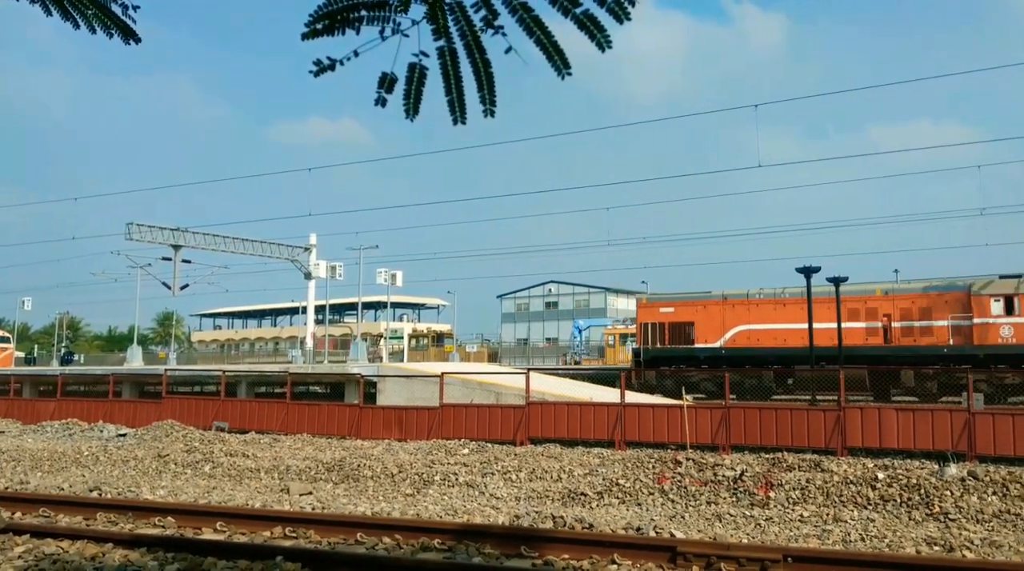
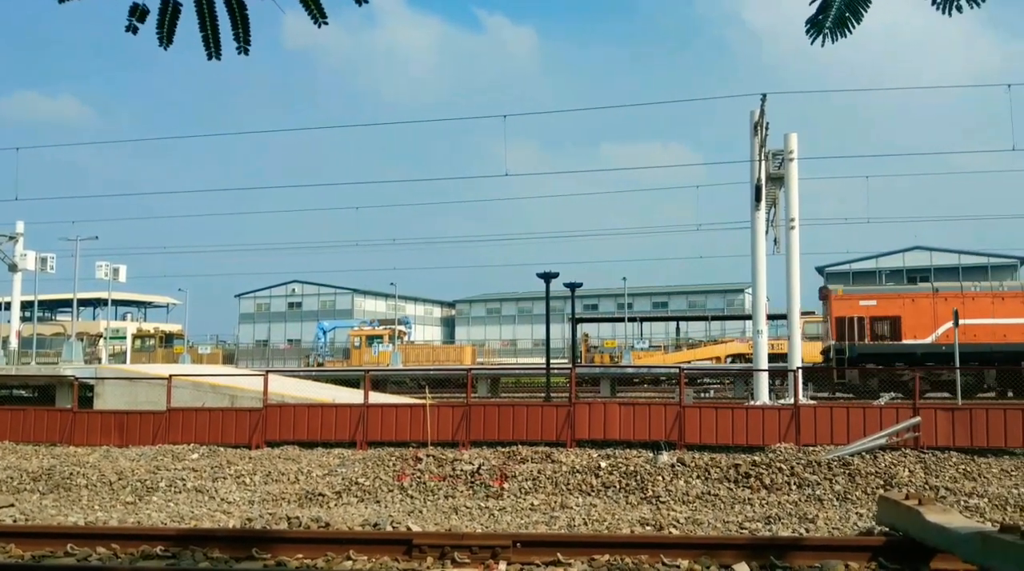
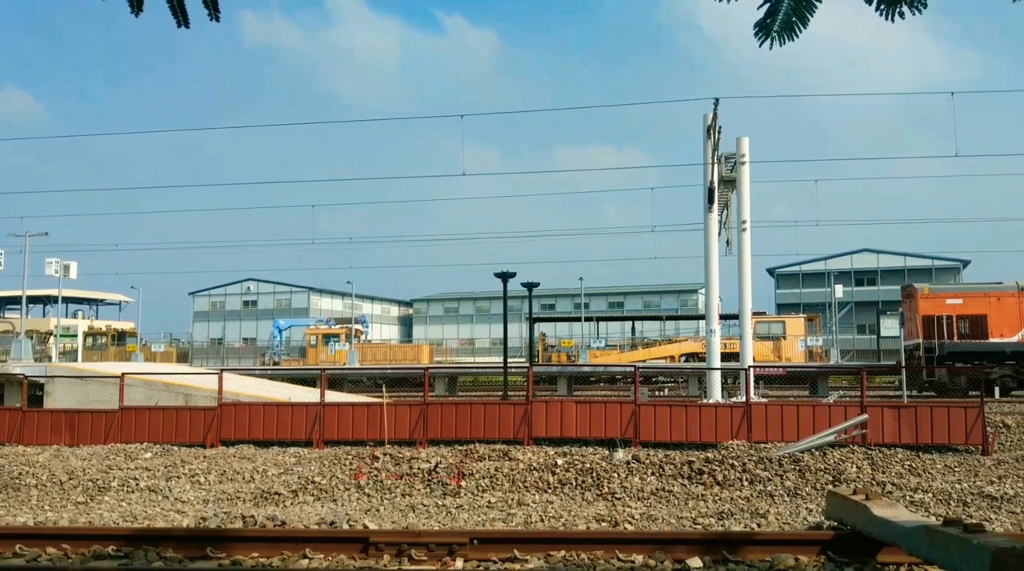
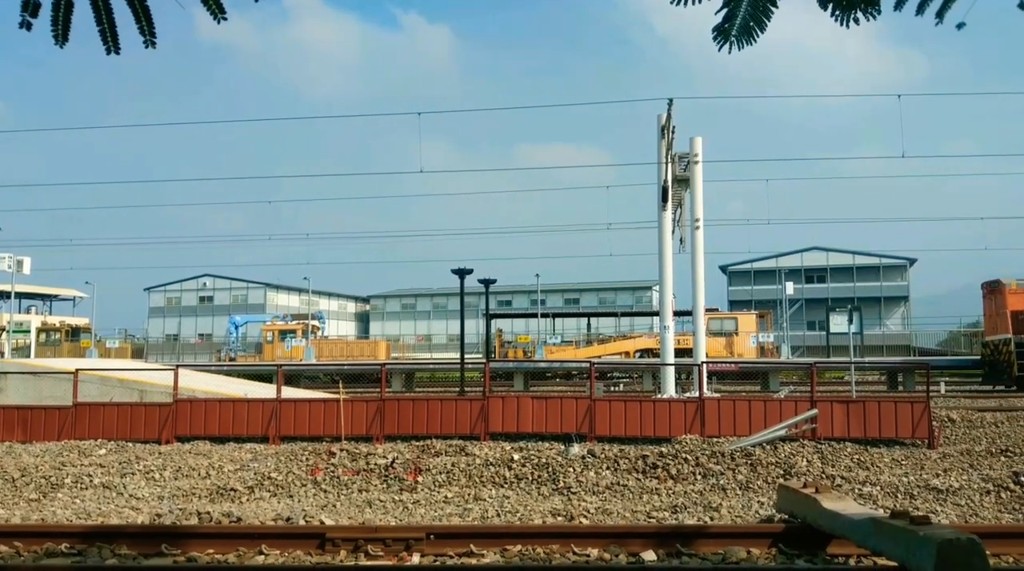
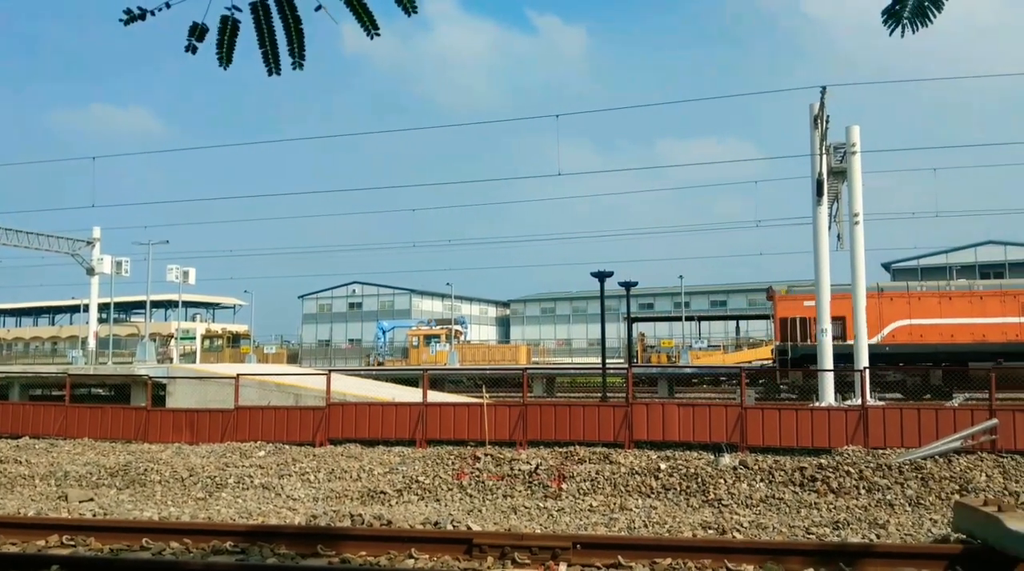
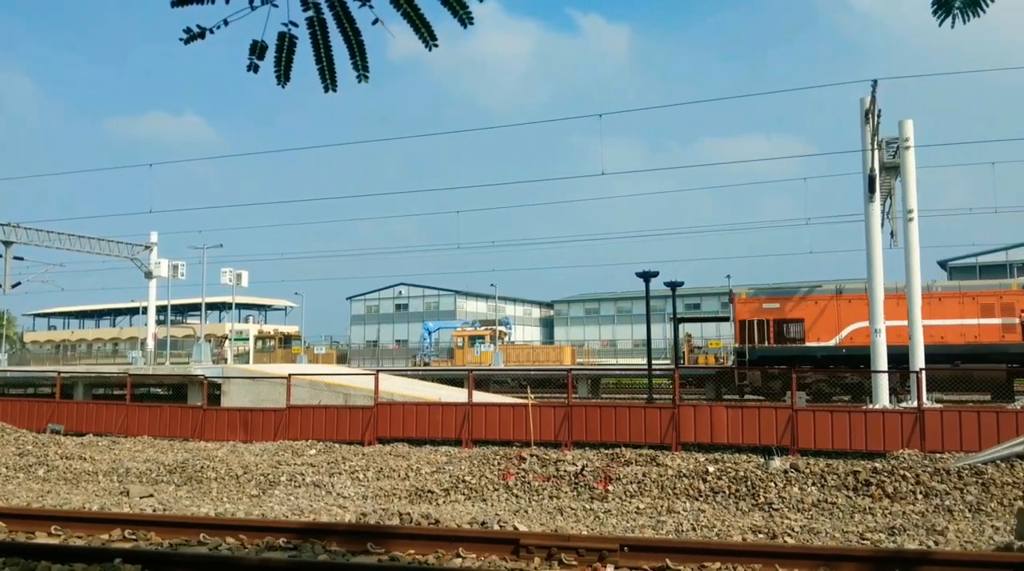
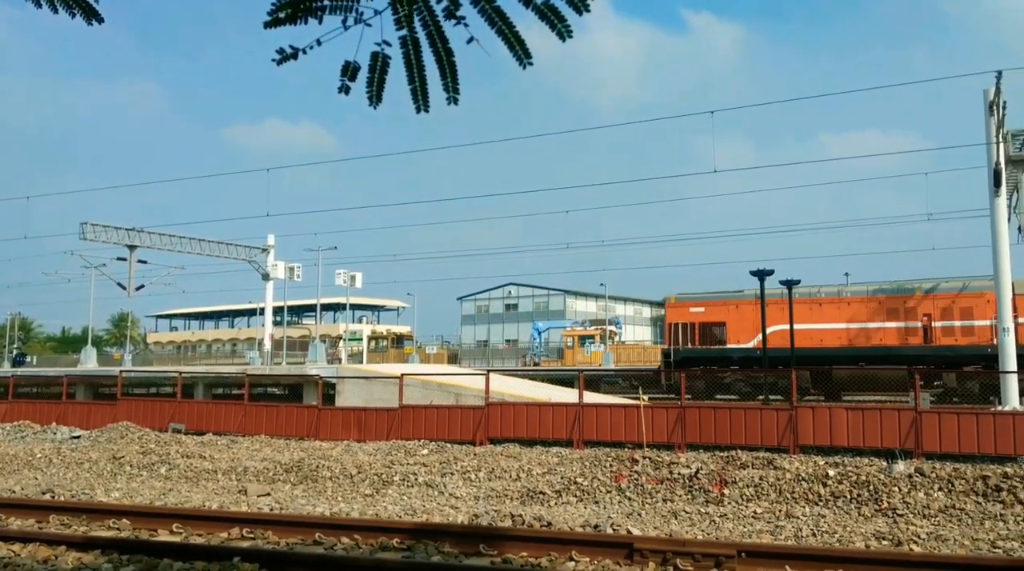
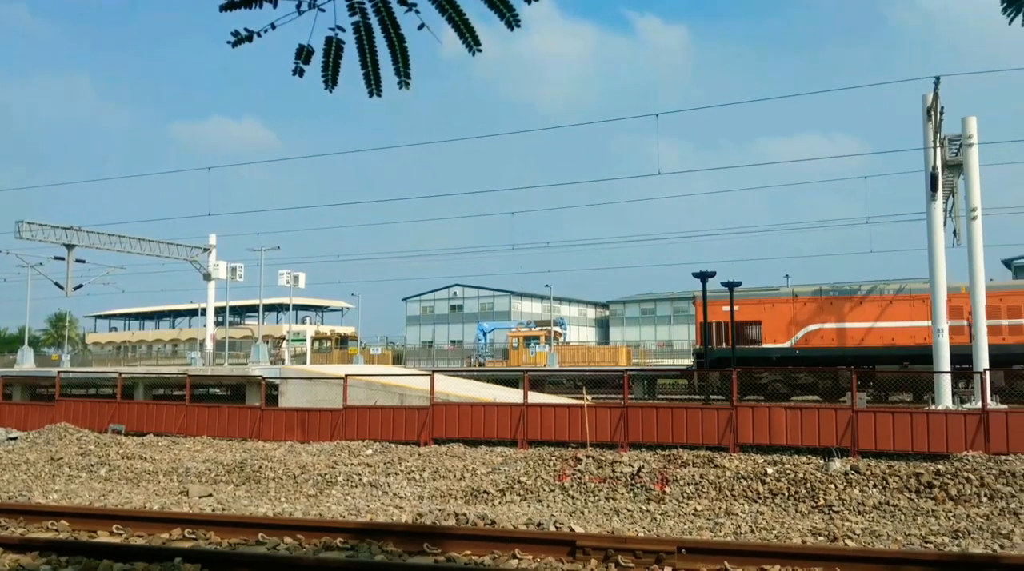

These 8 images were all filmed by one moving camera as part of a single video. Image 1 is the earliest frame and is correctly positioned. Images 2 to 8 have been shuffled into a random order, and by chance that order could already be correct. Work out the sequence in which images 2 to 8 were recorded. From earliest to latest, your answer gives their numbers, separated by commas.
7, 8, 6, 5, 2, 3, 4
